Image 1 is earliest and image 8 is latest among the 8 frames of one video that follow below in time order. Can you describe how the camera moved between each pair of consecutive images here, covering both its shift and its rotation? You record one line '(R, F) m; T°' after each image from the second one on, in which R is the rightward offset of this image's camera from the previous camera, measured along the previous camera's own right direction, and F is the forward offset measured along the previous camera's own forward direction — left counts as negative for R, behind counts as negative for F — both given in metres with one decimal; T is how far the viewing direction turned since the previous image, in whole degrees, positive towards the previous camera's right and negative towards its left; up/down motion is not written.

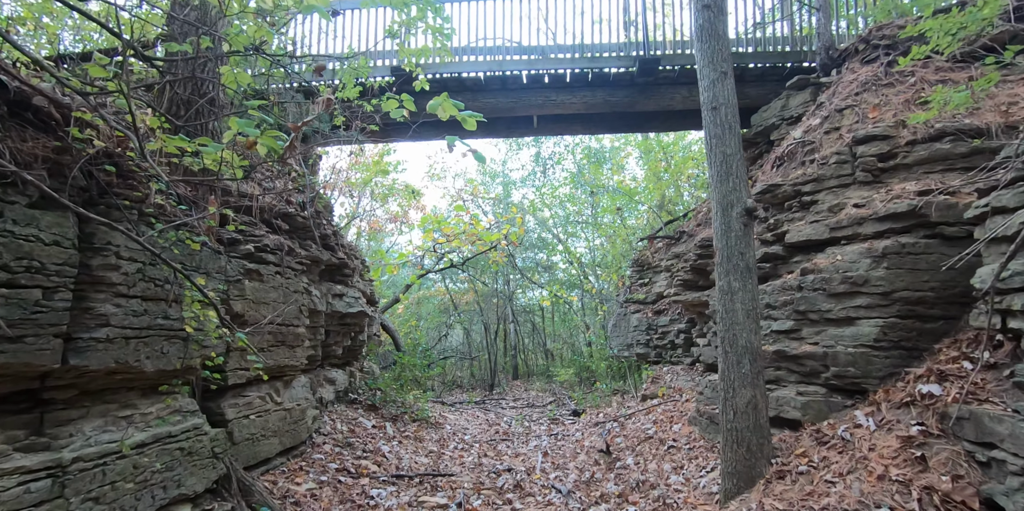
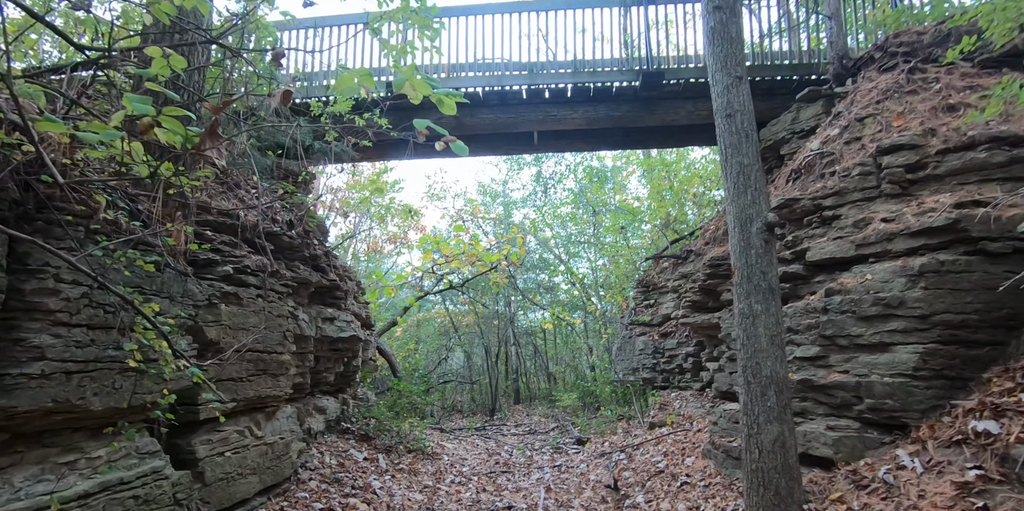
(0.0, +0.4) m; 0°
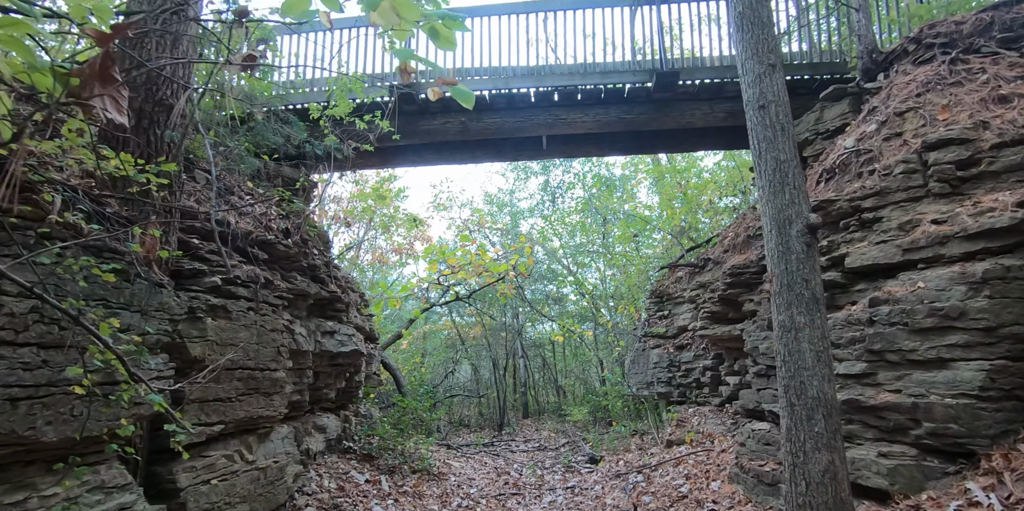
(0.0, +0.4) m; -1°
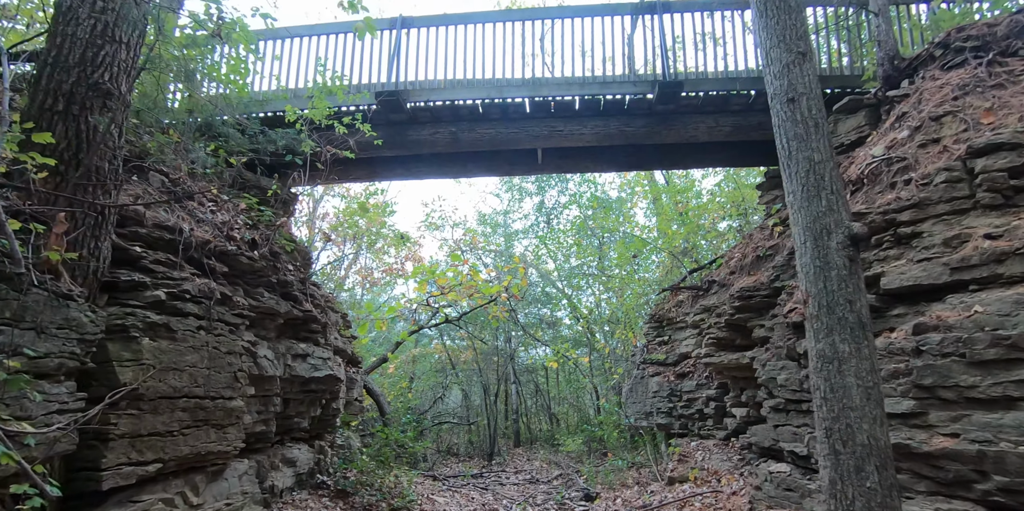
(0.0, +0.6) m; +1°
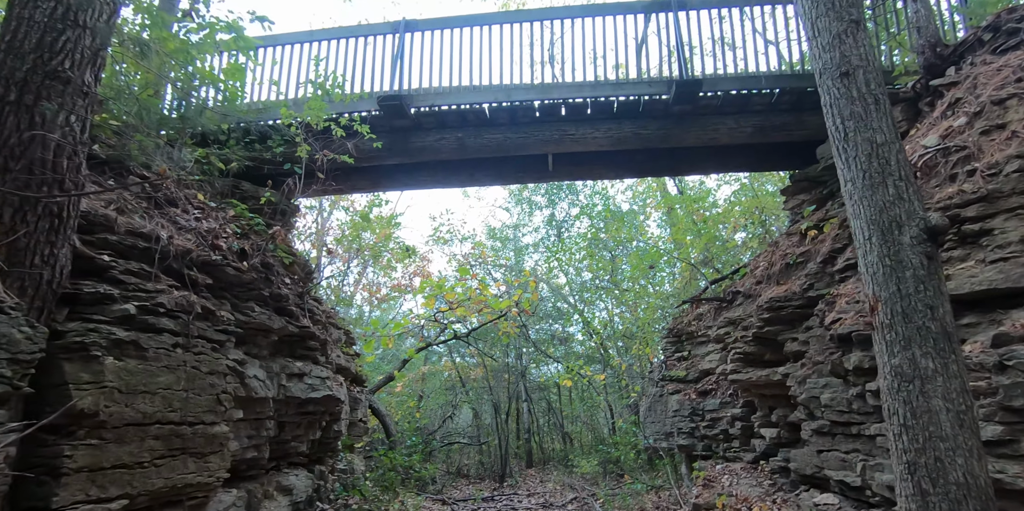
(0.0, +0.5) m; -1°
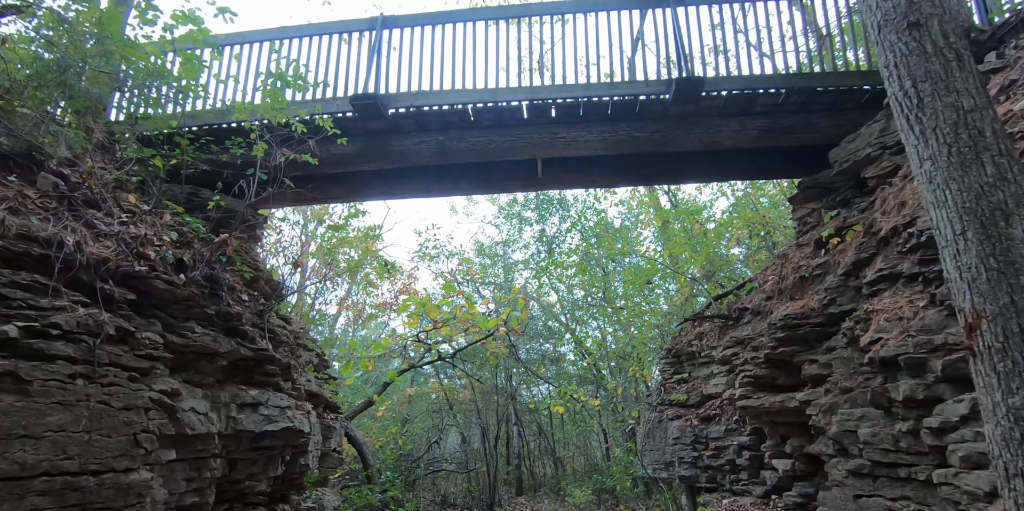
(+0.1, +0.7) m; +1°
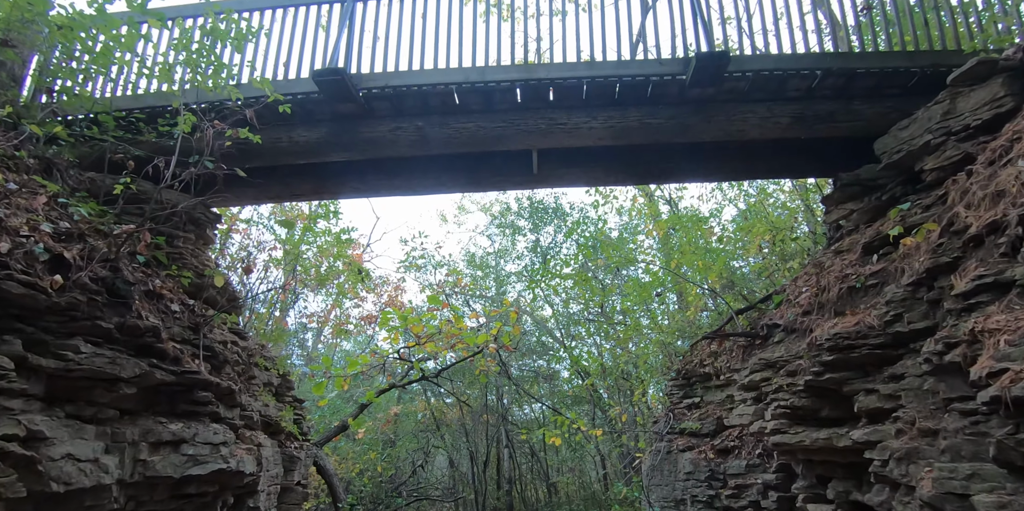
(0.0, +1.1) m; +1°
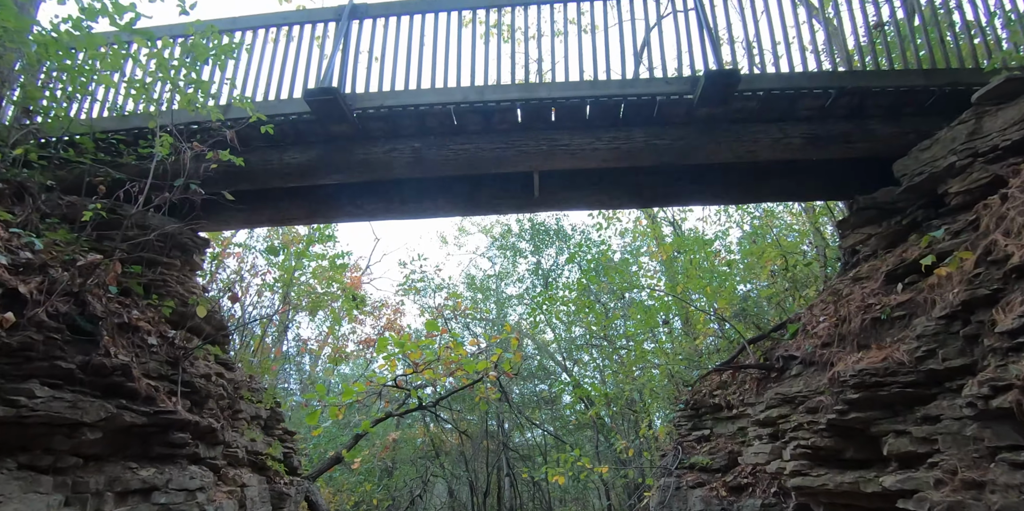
(0.0, +0.3) m; 0°
